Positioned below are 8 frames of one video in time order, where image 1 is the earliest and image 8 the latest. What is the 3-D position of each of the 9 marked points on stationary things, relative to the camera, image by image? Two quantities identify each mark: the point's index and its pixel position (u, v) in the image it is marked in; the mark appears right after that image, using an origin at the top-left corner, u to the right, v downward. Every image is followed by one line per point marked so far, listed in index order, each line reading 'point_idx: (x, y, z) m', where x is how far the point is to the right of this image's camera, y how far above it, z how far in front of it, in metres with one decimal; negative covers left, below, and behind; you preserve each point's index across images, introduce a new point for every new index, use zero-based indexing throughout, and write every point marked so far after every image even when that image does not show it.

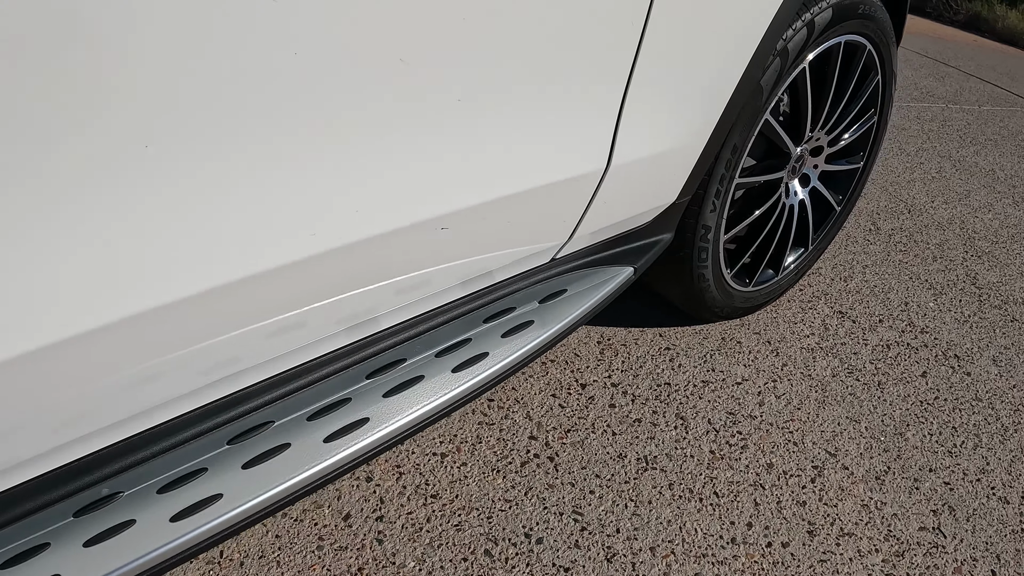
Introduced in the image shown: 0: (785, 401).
0: (+0.4, -0.2, +1.5) m
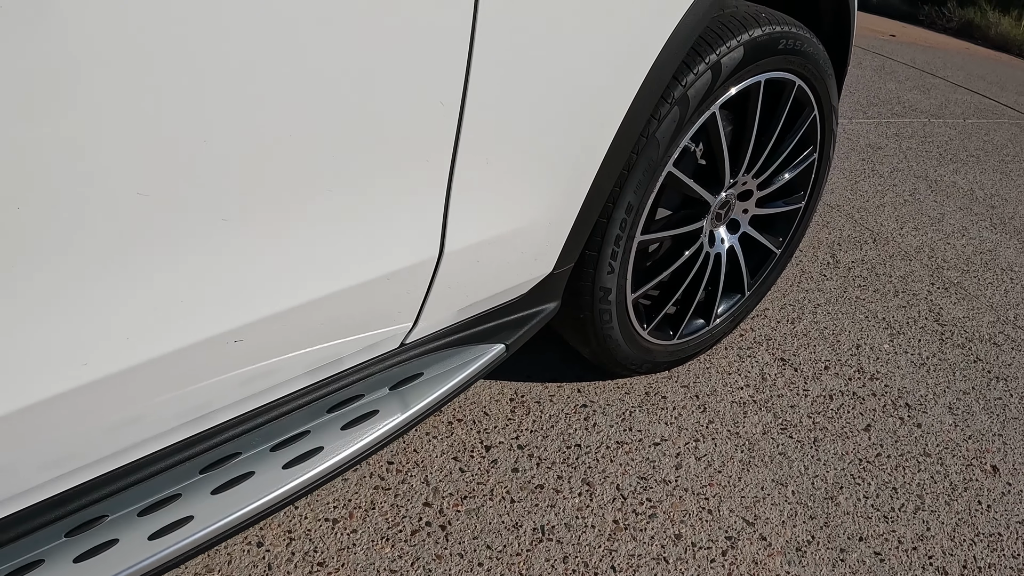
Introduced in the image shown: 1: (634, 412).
0: (+0.3, -0.2, +1.4) m
1: (+0.2, -0.2, +1.5) m
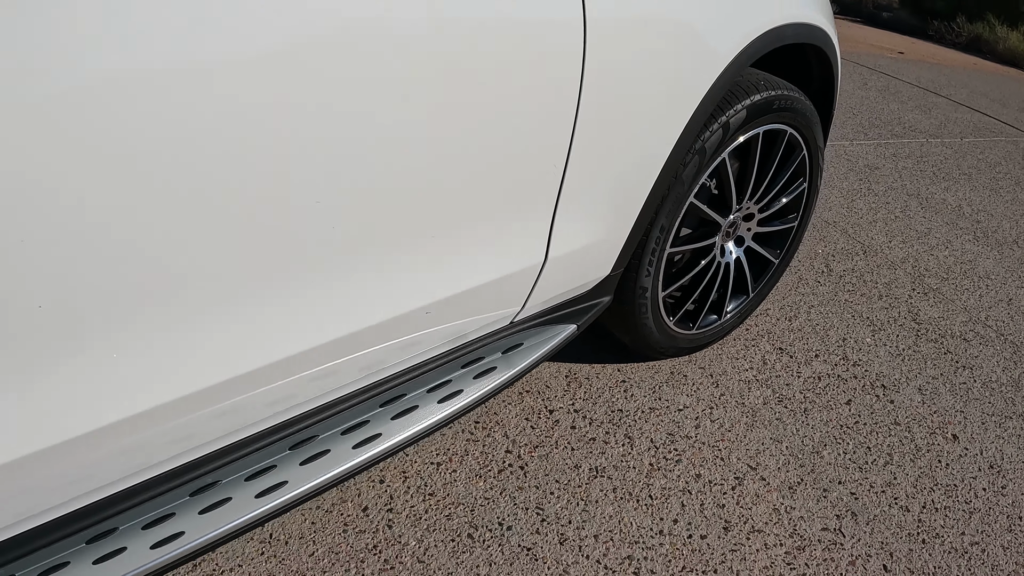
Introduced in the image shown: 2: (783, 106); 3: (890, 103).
0: (+0.4, -0.2, +1.8) m
1: (+0.3, -0.2, +1.9) m
2: (+0.5, +0.3, +1.7) m
3: (+2.8, +1.4, +7.2) m
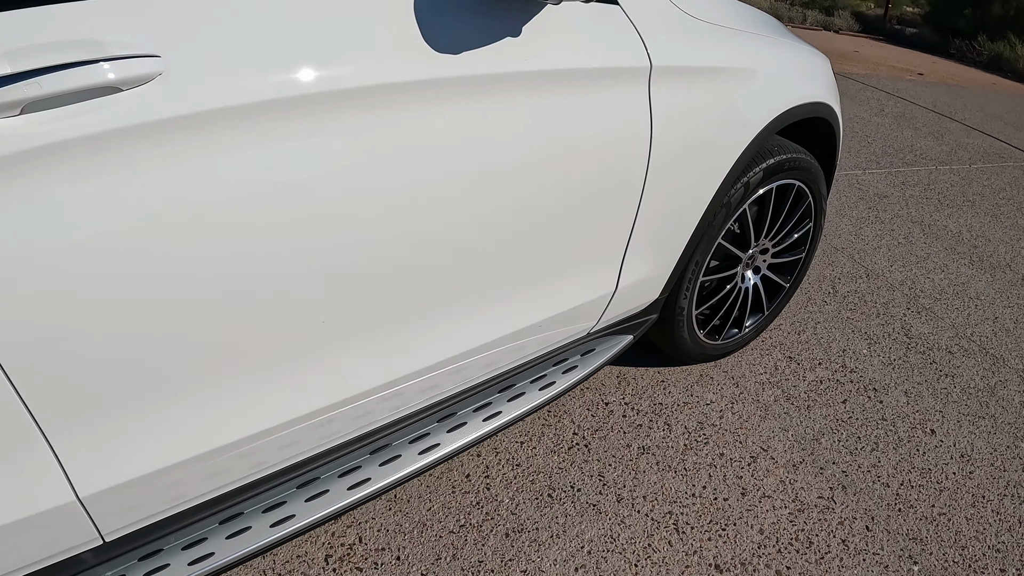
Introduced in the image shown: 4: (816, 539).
0: (+0.5, -0.3, +2.3) m
1: (+0.4, -0.2, +2.4) m
2: (+0.6, +0.3, +2.2) m
3: (+3.0, +1.2, +7.6) m
4: (+0.6, -0.5, +2.0) m
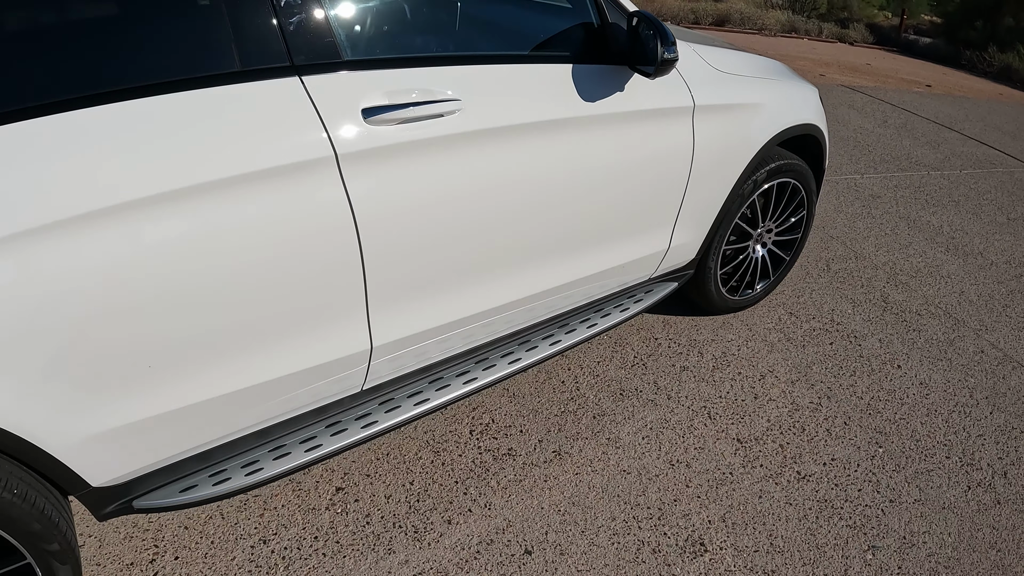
0: (+0.8, -0.2, +3.1) m
1: (+0.7, -0.1, +3.2) m
2: (+0.9, +0.4, +3.1) m
3: (+3.3, +1.3, +8.5) m
4: (+0.9, -0.4, +2.8) m
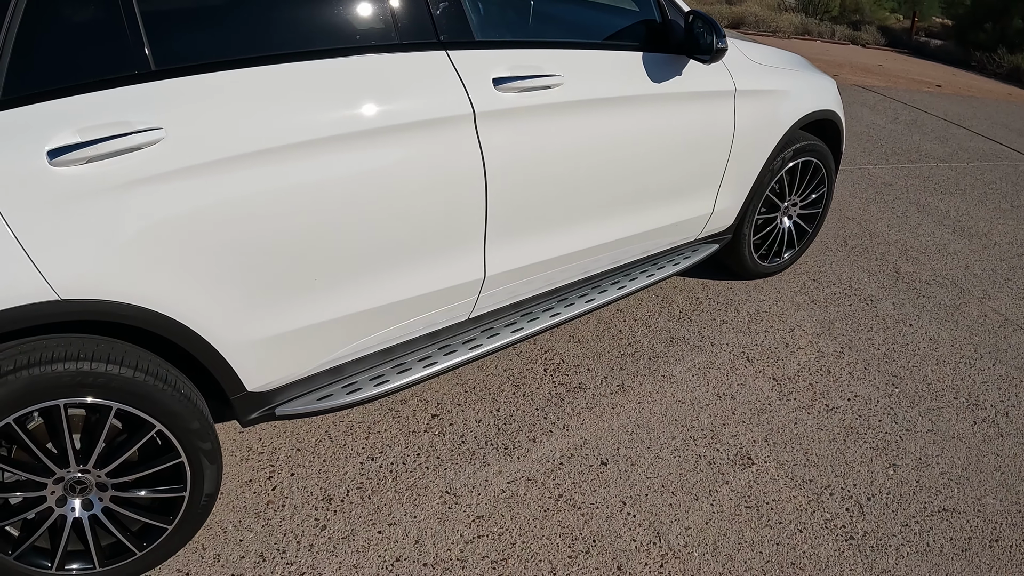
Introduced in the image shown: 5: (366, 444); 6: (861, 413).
0: (+1.0, -0.1, +3.6) m
1: (+0.9, 0.0, +3.7) m
2: (+1.1, +0.5, +3.5) m
3: (+3.6, +1.4, +8.9) m
4: (+1.1, -0.3, +3.3) m
5: (-0.4, -0.4, +2.7) m
6: (+1.1, -0.4, +3.1) m
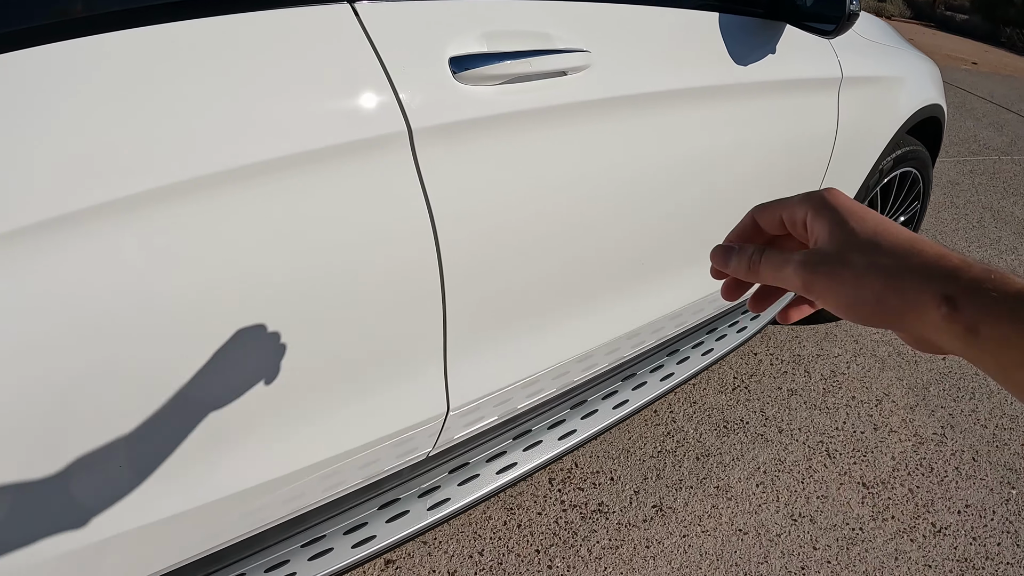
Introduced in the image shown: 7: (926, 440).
0: (+1.0, -0.2, +2.7) m
1: (+0.9, -0.1, +2.8) m
2: (+1.1, +0.4, +2.6) m
3: (+3.7, +1.4, +7.9) m
4: (+1.0, -0.4, +2.4) m
5: (-0.4, -0.5, +1.9) m
6: (+1.1, -0.6, +2.2) m
7: (+1.0, -0.4, +2.5) m
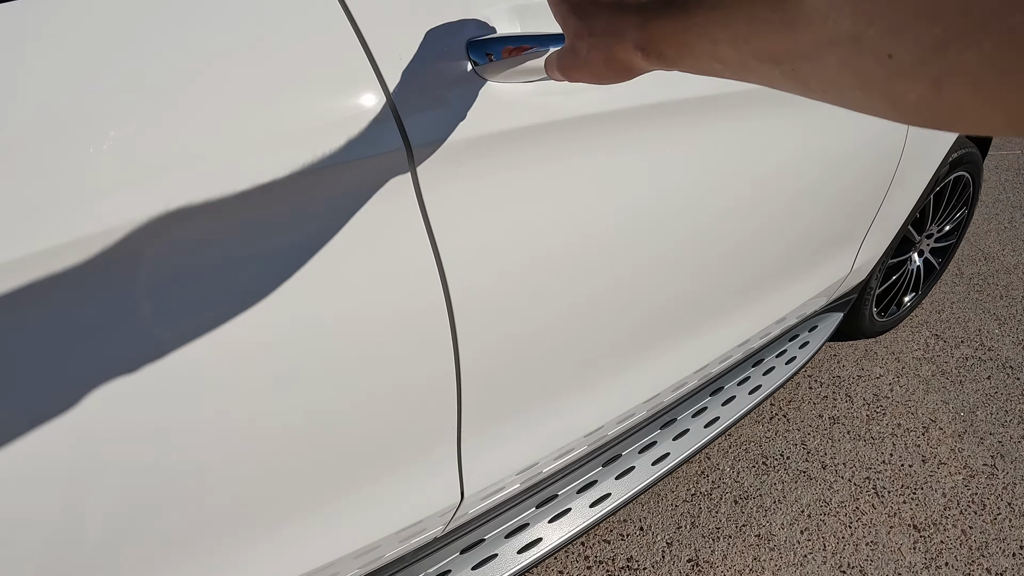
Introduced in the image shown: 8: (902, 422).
0: (+1.0, -0.2, +2.5) m
1: (+0.9, -0.2, +2.6) m
2: (+1.1, +0.3, +2.4) m
3: (+3.7, +1.4, +7.7) m
4: (+1.1, -0.5, +2.2) m
5: (-0.4, -0.6, +1.6) m
6: (+1.1, -0.6, +2.0) m
7: (+1.1, -0.4, +2.3) m
8: (+0.9, -0.3, +2.4) m
